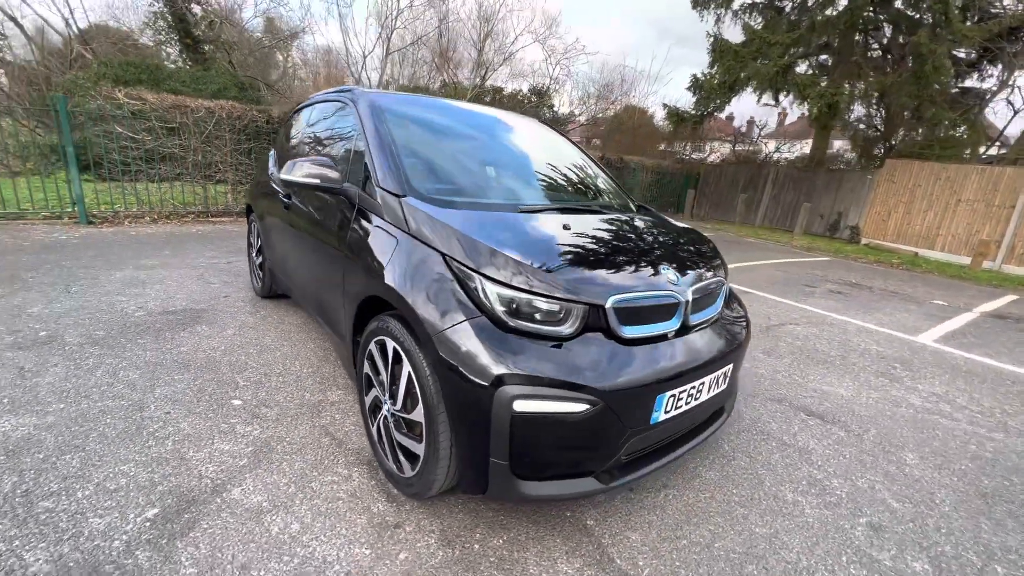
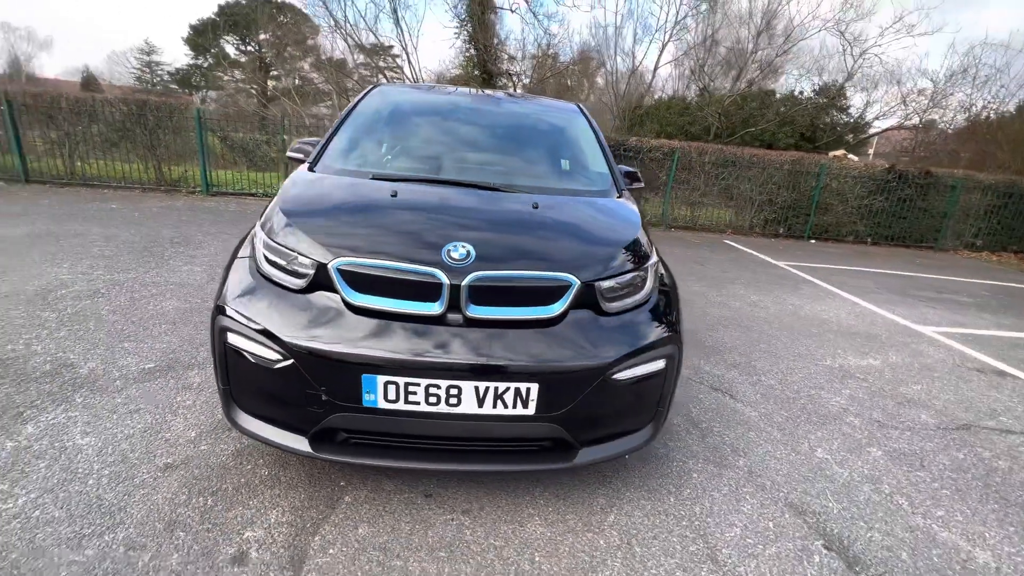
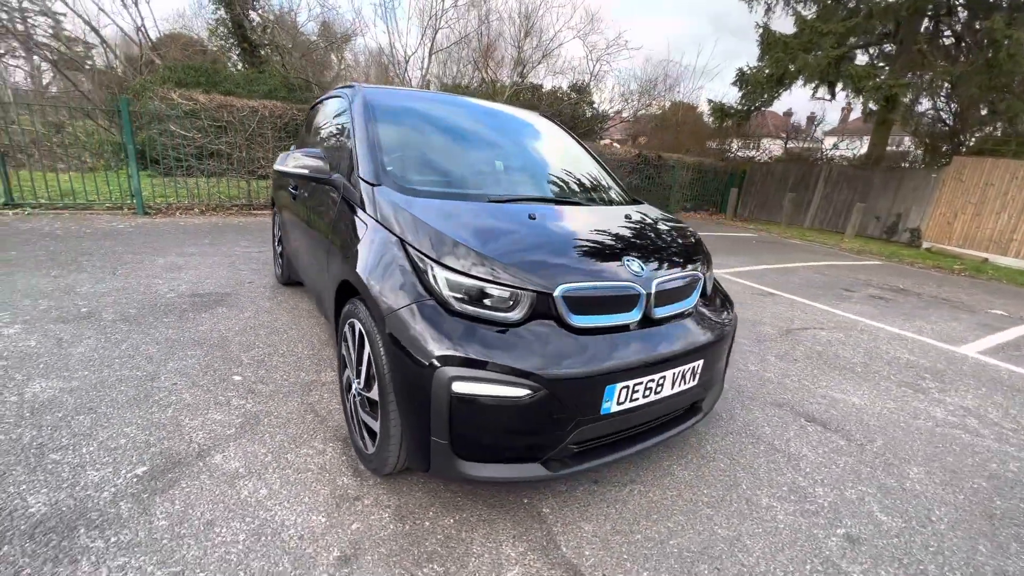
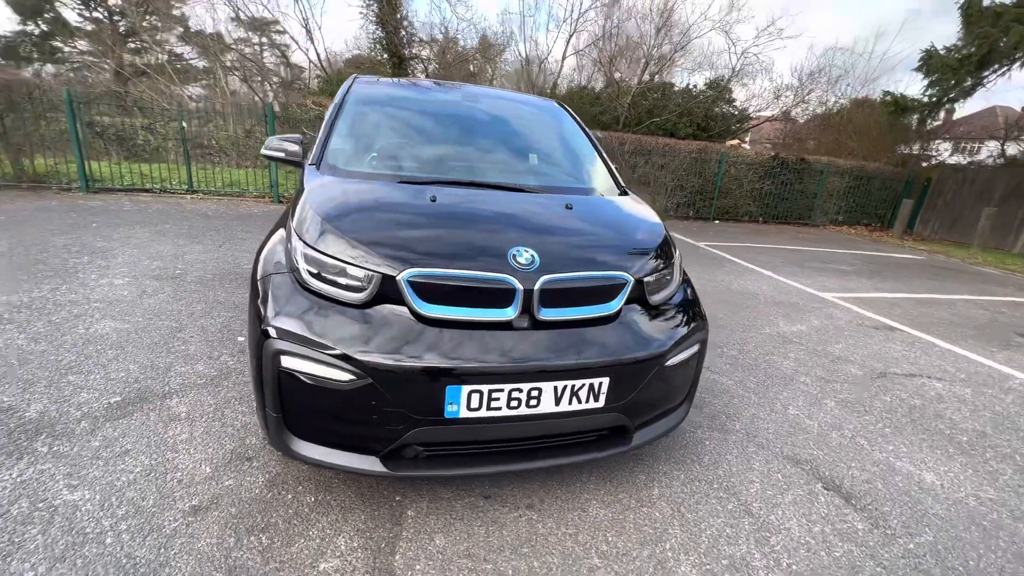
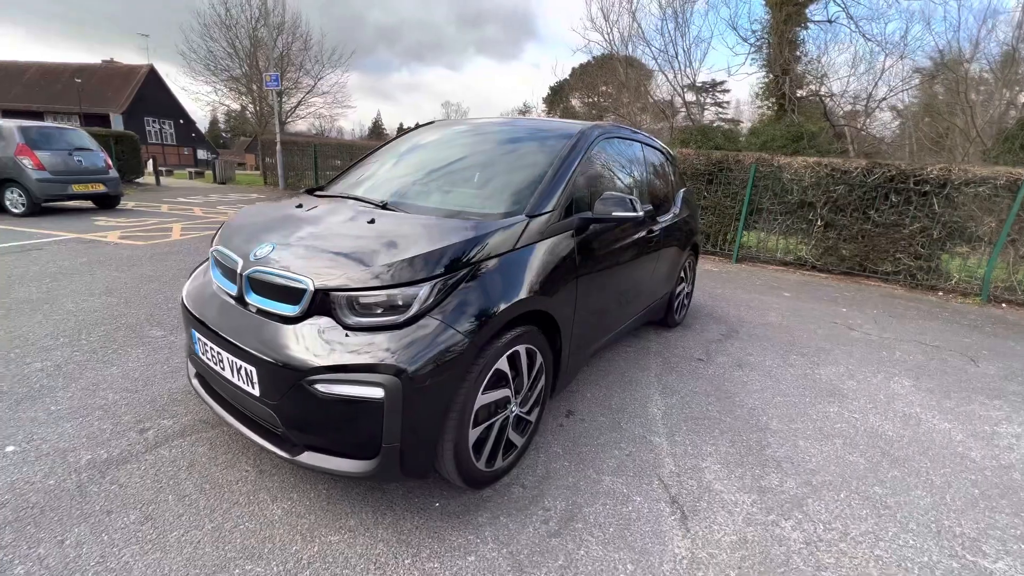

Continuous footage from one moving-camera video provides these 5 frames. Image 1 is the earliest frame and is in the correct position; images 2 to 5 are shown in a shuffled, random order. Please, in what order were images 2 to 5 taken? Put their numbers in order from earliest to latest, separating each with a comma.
3, 4, 2, 5
